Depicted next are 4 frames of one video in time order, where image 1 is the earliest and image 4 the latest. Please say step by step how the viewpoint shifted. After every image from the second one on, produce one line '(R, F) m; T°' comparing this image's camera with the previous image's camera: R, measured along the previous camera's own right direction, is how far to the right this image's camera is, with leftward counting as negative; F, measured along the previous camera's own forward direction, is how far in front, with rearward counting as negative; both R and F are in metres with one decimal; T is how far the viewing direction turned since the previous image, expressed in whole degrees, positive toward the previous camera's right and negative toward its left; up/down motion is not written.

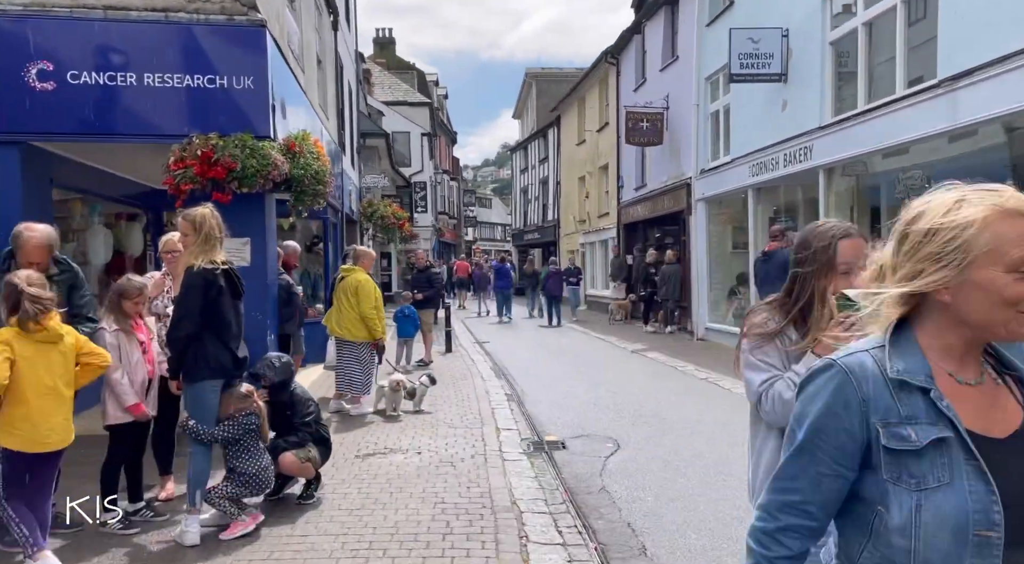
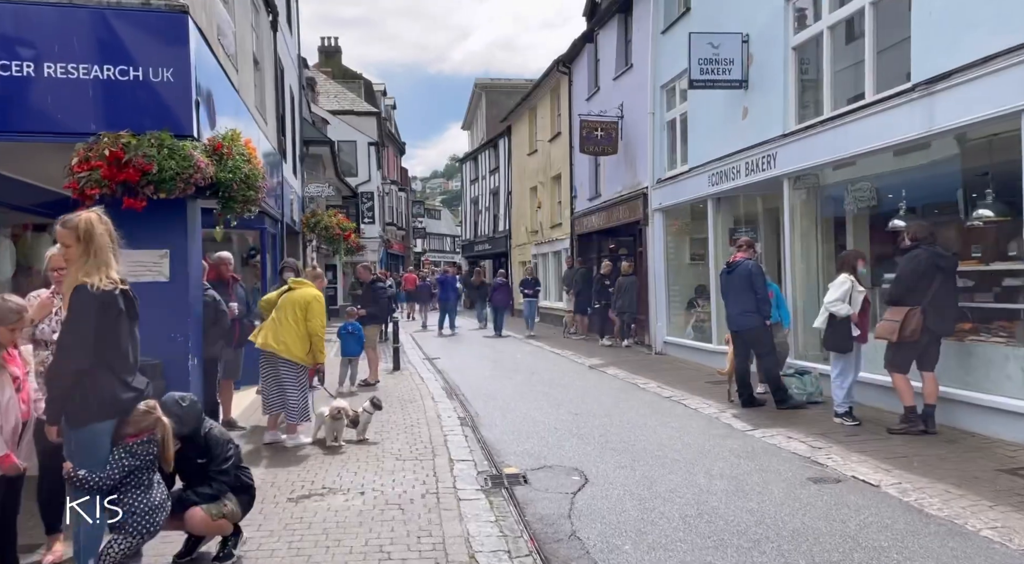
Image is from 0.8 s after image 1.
(0.0, +0.7) m; +3°
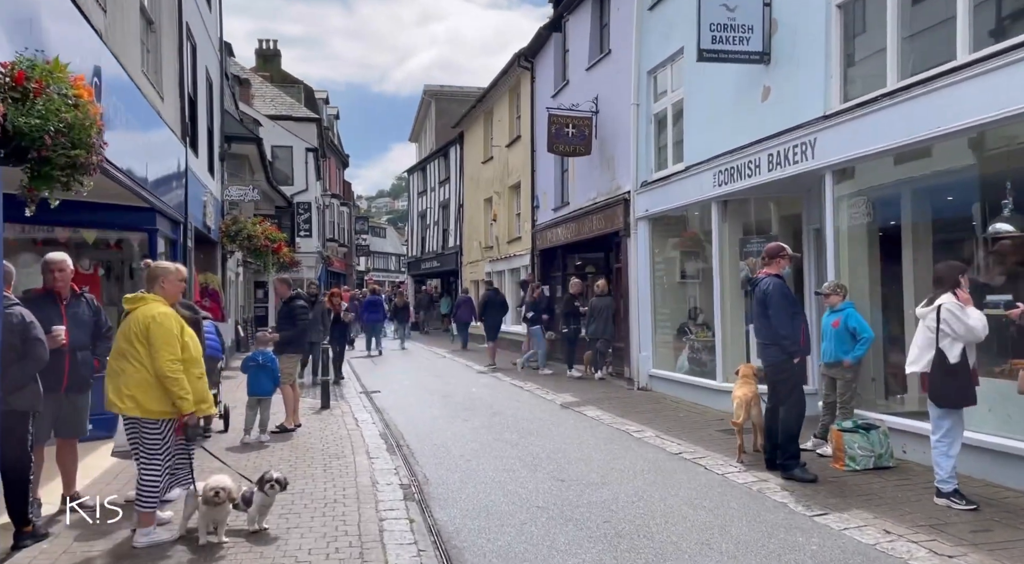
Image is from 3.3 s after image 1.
(-0.2, +2.5) m; +4°
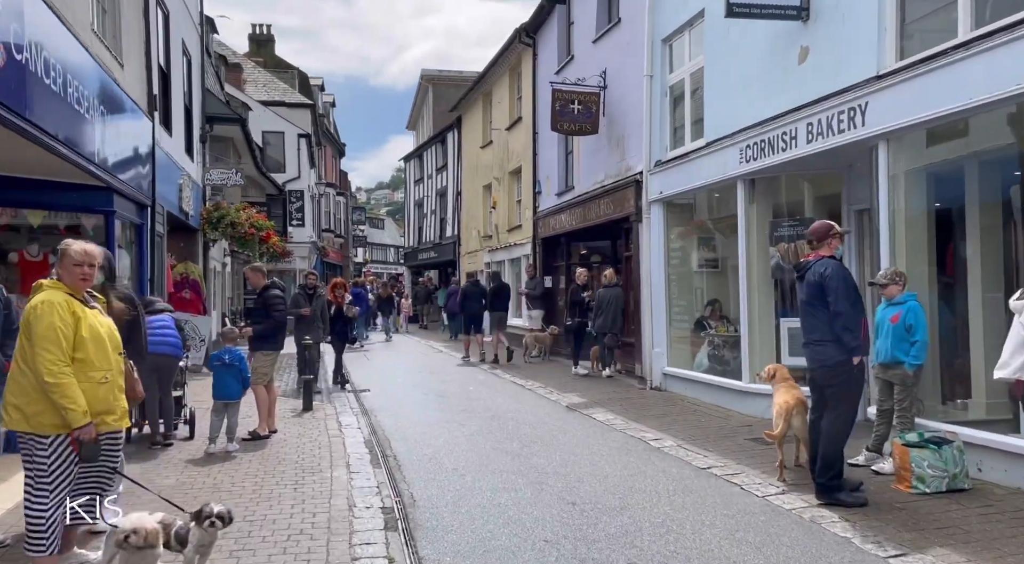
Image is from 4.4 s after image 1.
(0.0, +1.1) m; 0°
